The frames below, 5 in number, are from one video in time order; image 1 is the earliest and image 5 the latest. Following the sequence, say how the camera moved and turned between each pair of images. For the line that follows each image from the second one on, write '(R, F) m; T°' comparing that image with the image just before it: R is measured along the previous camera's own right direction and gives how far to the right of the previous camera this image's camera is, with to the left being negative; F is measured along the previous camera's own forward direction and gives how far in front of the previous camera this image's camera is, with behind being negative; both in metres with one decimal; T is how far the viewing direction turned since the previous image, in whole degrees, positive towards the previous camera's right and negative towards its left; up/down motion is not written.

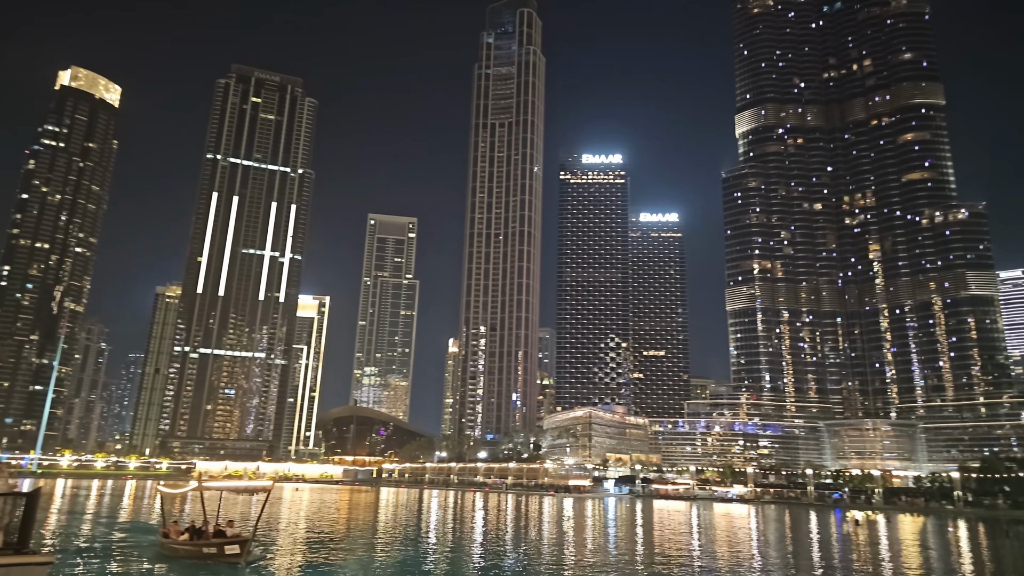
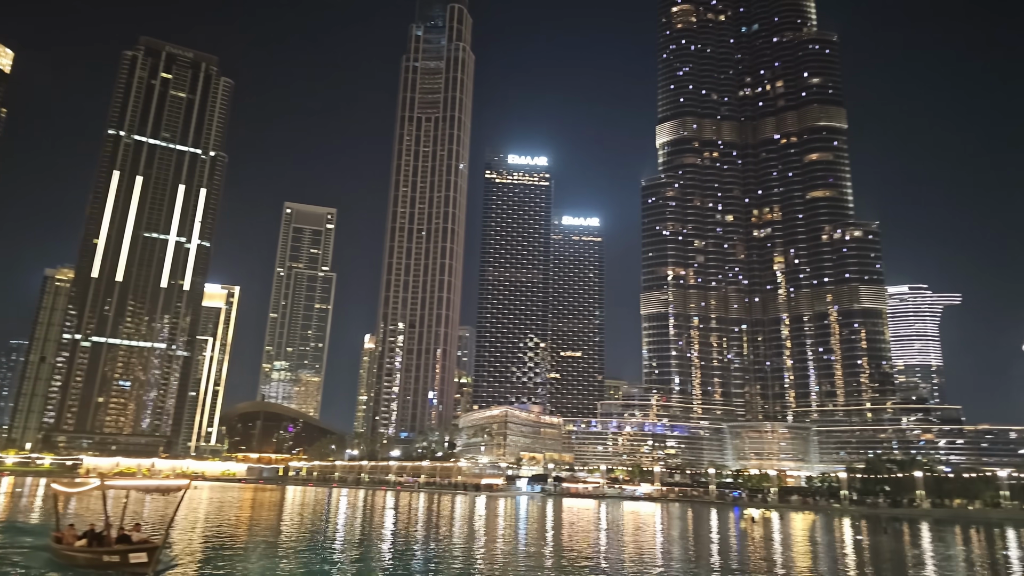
(-0.6, +0.7) m; +7°
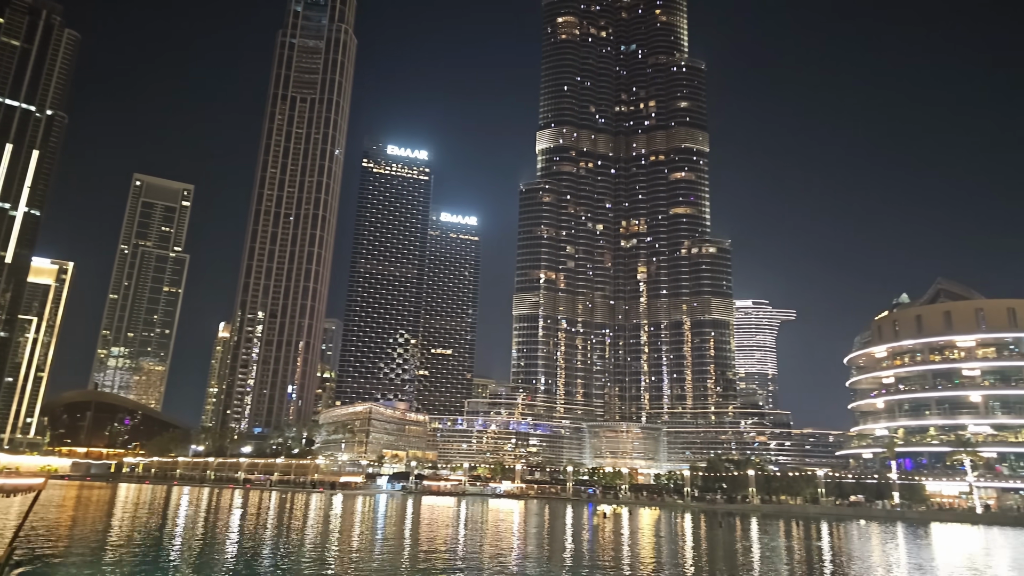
(-0.2, +1.2) m; +11°
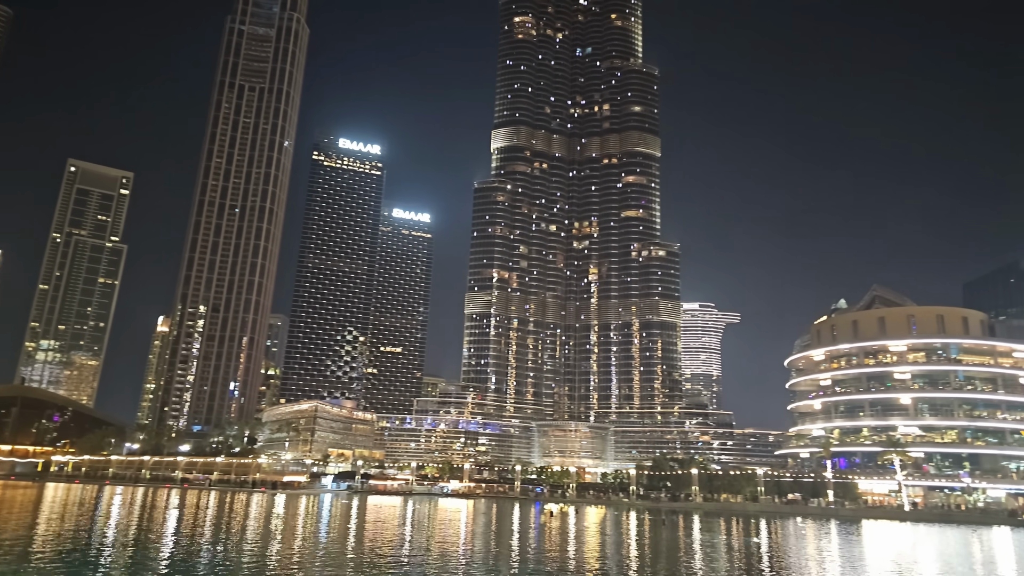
(+0.1, +0.3) m; +4°
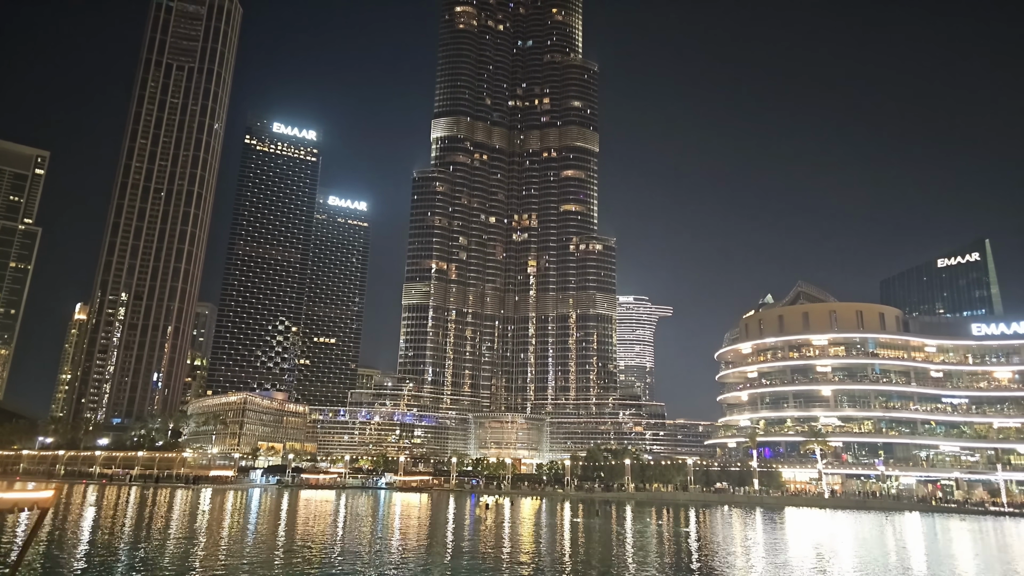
(0.0, +0.6) m; +5°
